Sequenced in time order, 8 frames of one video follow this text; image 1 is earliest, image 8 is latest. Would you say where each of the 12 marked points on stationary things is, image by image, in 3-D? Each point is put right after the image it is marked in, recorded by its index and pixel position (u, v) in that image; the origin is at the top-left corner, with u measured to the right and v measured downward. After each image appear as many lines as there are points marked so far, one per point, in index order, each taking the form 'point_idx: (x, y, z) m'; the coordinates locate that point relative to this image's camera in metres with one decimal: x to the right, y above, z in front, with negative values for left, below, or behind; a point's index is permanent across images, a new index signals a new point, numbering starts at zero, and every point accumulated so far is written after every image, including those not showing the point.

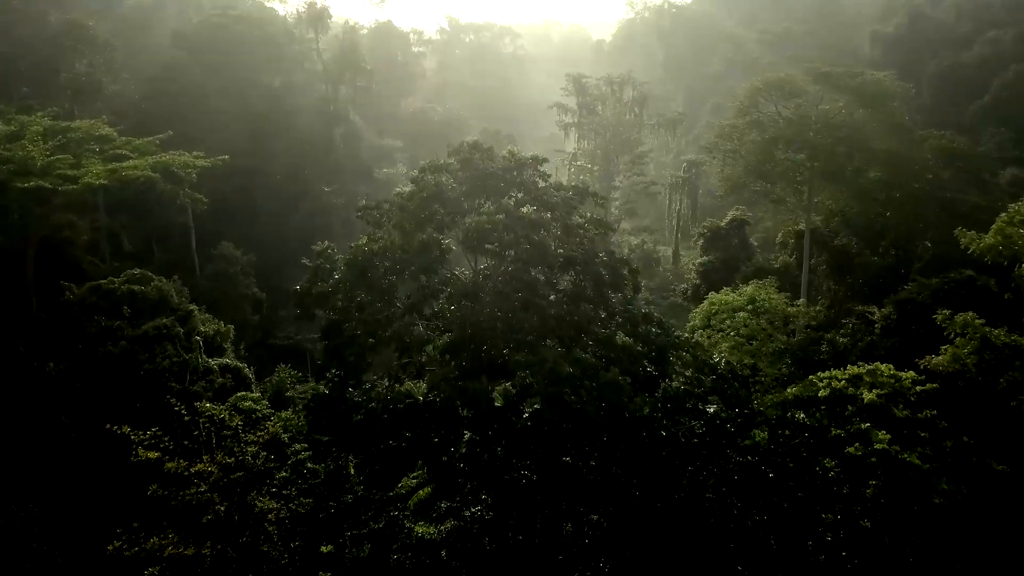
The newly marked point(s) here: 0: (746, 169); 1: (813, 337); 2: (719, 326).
0: (+7.0, +3.3, +18.3) m
1: (+7.6, -1.2, +15.9) m
2: (+5.5, -1.0, +16.8) m
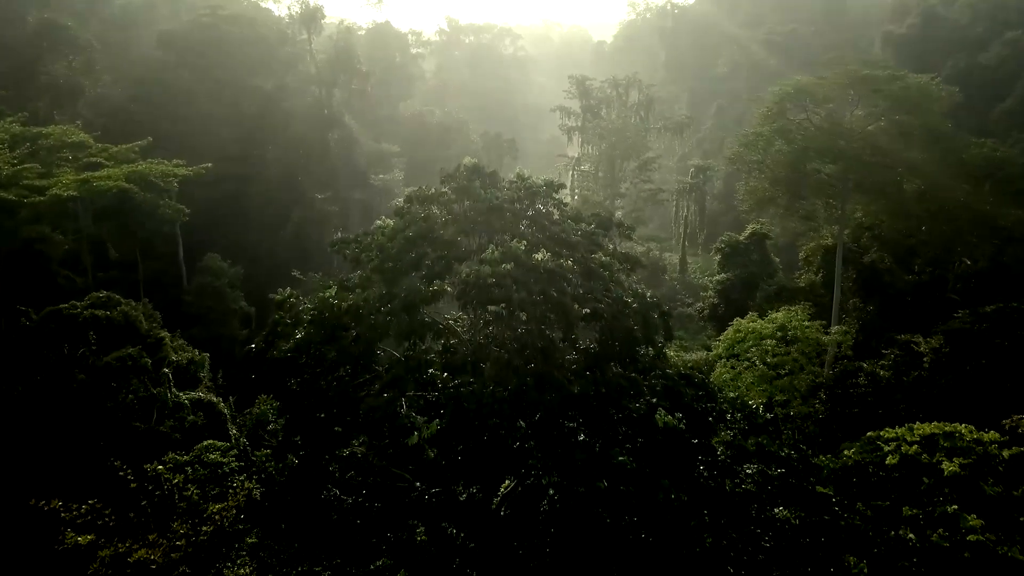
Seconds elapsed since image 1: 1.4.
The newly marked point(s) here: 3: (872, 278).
0: (+7.0, +2.7, +16.8) m
1: (+7.7, -1.8, +14.3) m
2: (+5.6, -1.6, +15.2) m
3: (+10.2, +0.7, +17.8) m
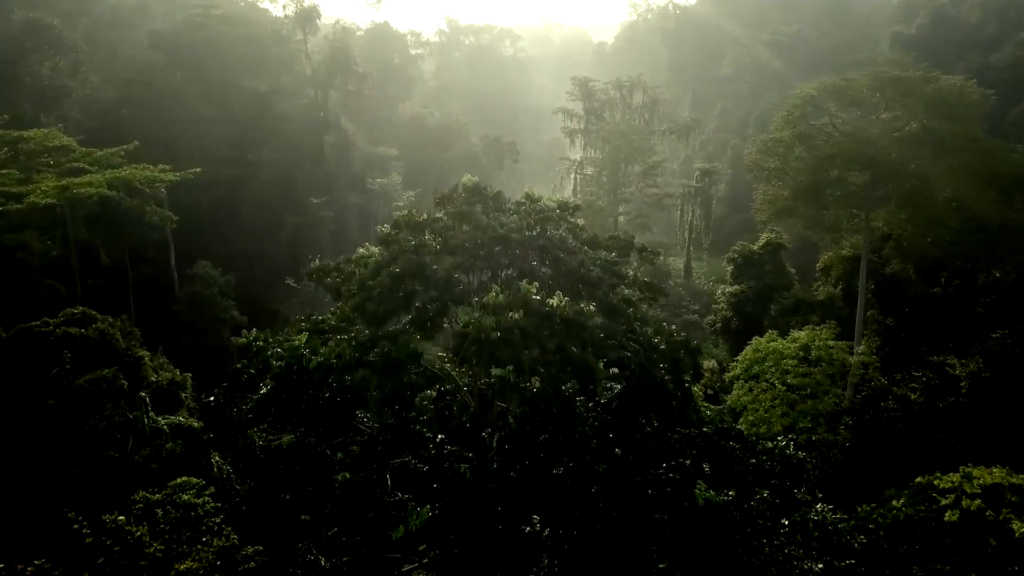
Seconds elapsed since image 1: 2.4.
0: (+7.1, +2.4, +15.8) m
1: (+7.8, -2.2, +13.3) m
2: (+5.7, -2.0, +14.2) m
3: (+10.2, +0.3, +16.8) m
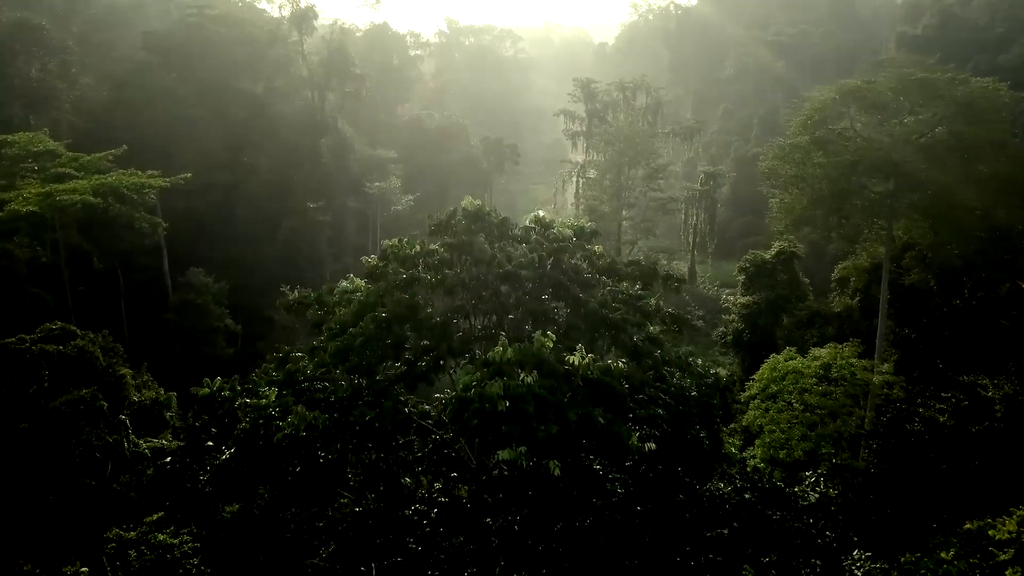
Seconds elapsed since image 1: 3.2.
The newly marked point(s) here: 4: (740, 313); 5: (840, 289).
0: (+7.2, +2.1, +15.0) m
1: (+7.8, -2.5, +12.6) m
2: (+5.7, -2.3, +13.4) m
3: (+10.3, 0.0, +16.0) m
4: (+6.7, -0.7, +18.6) m
5: (+9.3, 0.0, +18.0) m
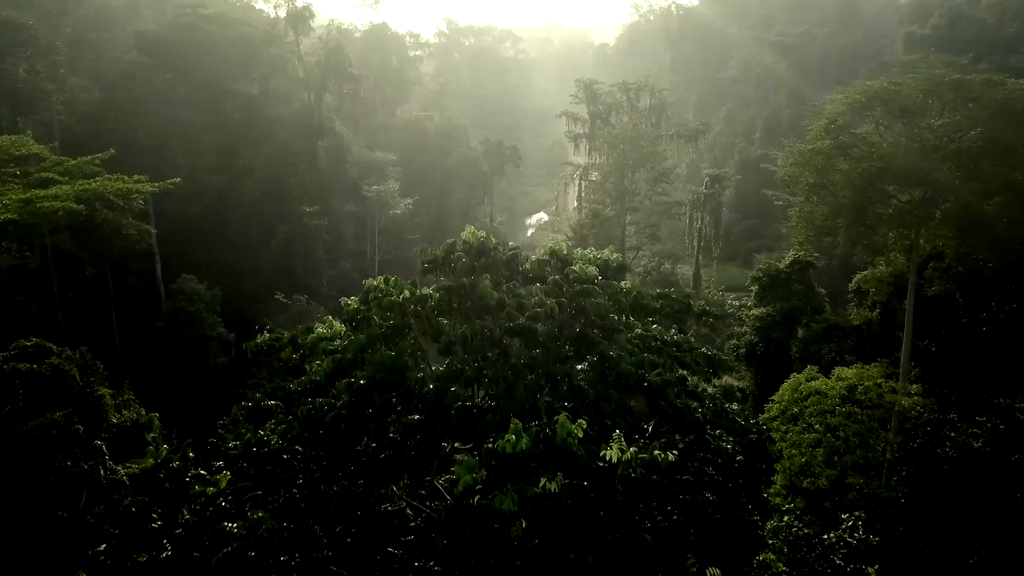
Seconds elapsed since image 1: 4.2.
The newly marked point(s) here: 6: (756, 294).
0: (+7.2, +1.8, +14.2) m
1: (+7.9, -2.8, +11.7) m
2: (+5.8, -2.6, +12.6) m
3: (+10.3, -0.3, +15.2) m
4: (+6.8, -1.0, +17.8) m
5: (+9.4, -0.3, +17.2) m
6: (+7.1, -0.2, +18.5) m
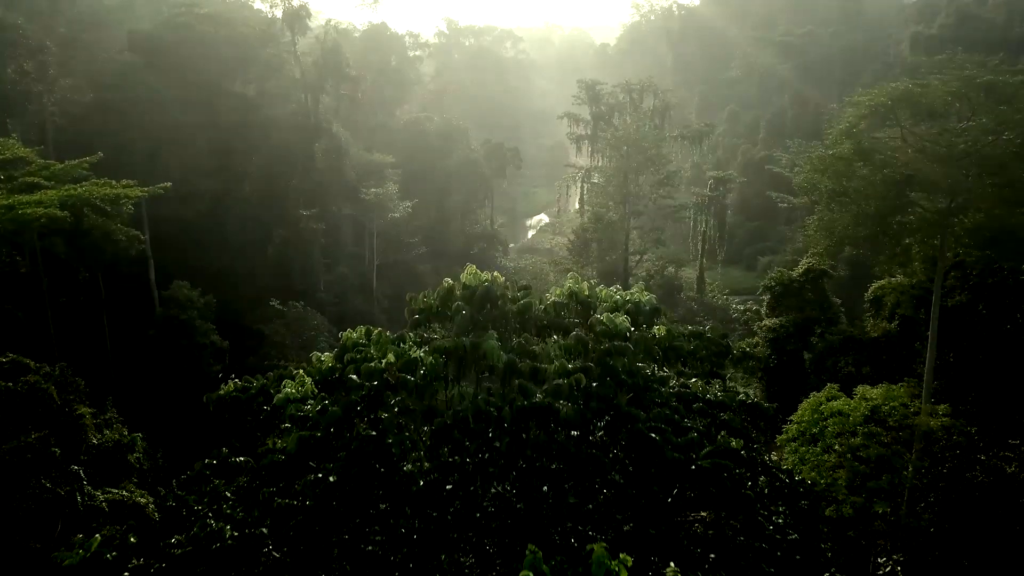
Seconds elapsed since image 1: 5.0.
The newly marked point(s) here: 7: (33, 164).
0: (+7.3, +1.5, +13.5) m
1: (+7.9, -3.0, +11.1) m
2: (+5.9, -2.9, +11.9) m
3: (+10.4, -0.6, +14.5) m
4: (+6.8, -1.3, +17.1) m
5: (+9.4, -0.6, +16.5) m
6: (+7.2, -0.4, +17.8) m
7: (-15.1, +3.9, +19.9) m
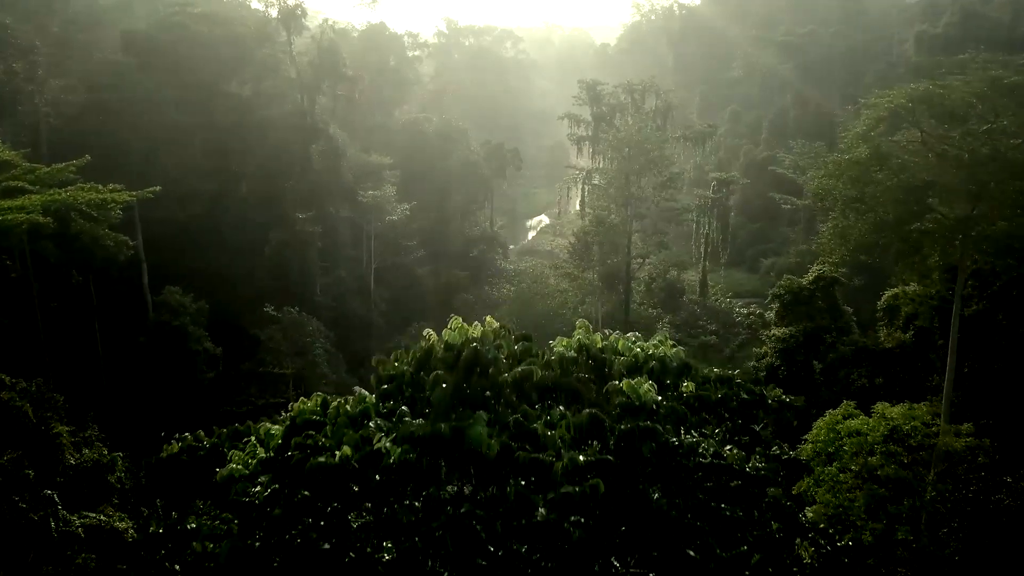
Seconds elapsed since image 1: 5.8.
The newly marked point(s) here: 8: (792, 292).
0: (+7.3, +1.3, +12.9) m
1: (+7.9, -3.2, +10.5) m
2: (+5.8, -3.1, +11.3) m
3: (+10.4, -0.8, +13.9) m
4: (+6.8, -1.5, +16.5) m
5: (+9.4, -0.8, +15.9) m
6: (+7.2, -0.6, +17.2) m
7: (-15.1, +3.7, +19.3) m
8: (+7.4, -0.1, +16.7) m
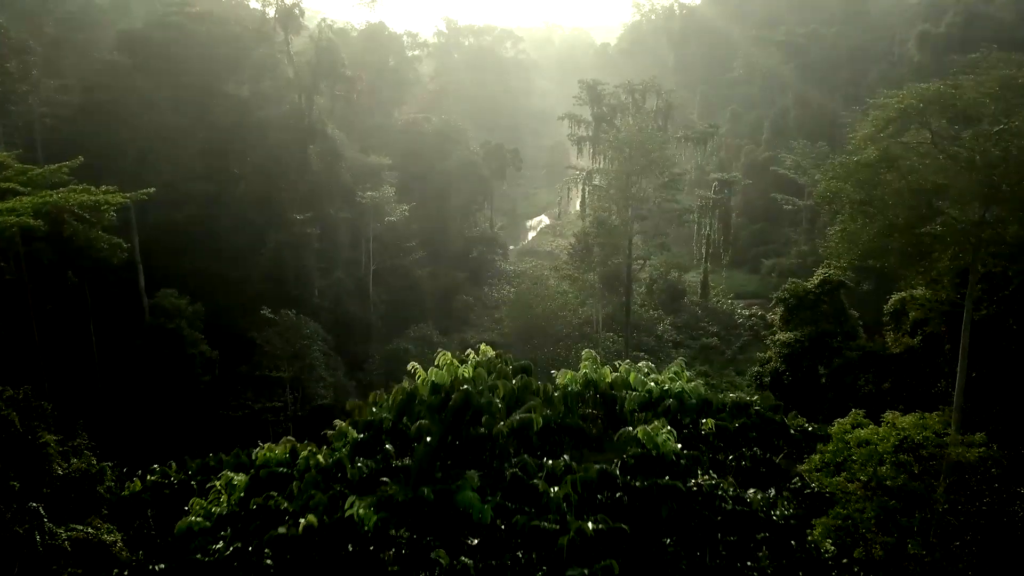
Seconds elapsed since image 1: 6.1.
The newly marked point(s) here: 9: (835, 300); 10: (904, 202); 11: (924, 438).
0: (+7.3, +1.2, +12.6) m
1: (+7.9, -3.3, +10.2) m
2: (+5.8, -3.2, +11.0) m
3: (+10.4, -0.9, +13.6) m
4: (+6.8, -1.6, +16.2) m
5: (+9.4, -0.9, +15.6) m
6: (+7.2, -0.7, +16.9) m
7: (-15.1, +3.6, +19.0) m
8: (+7.4, -0.2, +16.4) m
9: (+8.3, -0.3, +16.2) m
10: (+7.4, +1.6, +11.9) m
11: (+7.0, -2.5, +10.9) m
